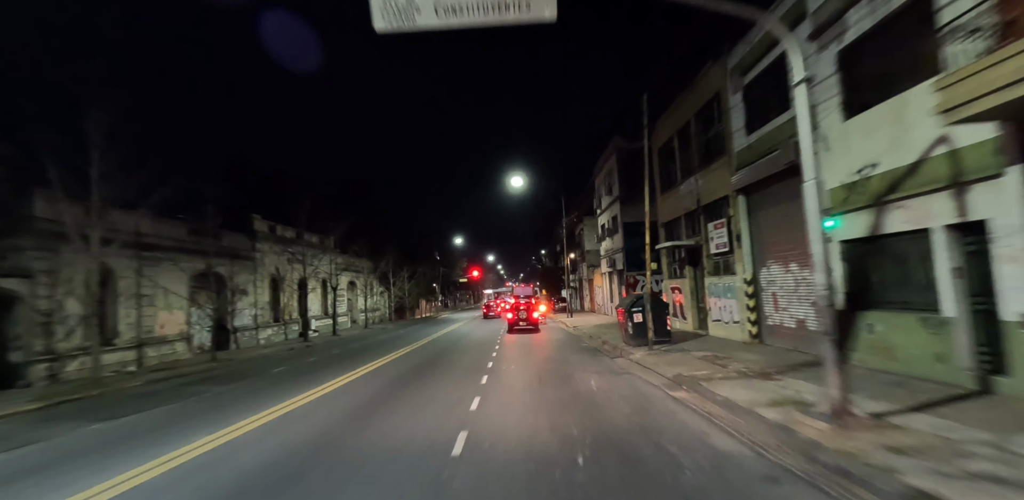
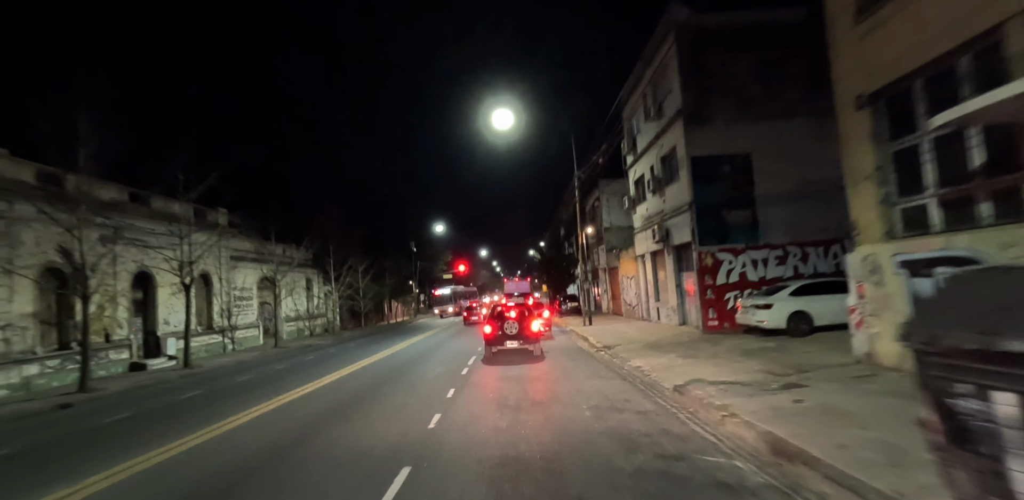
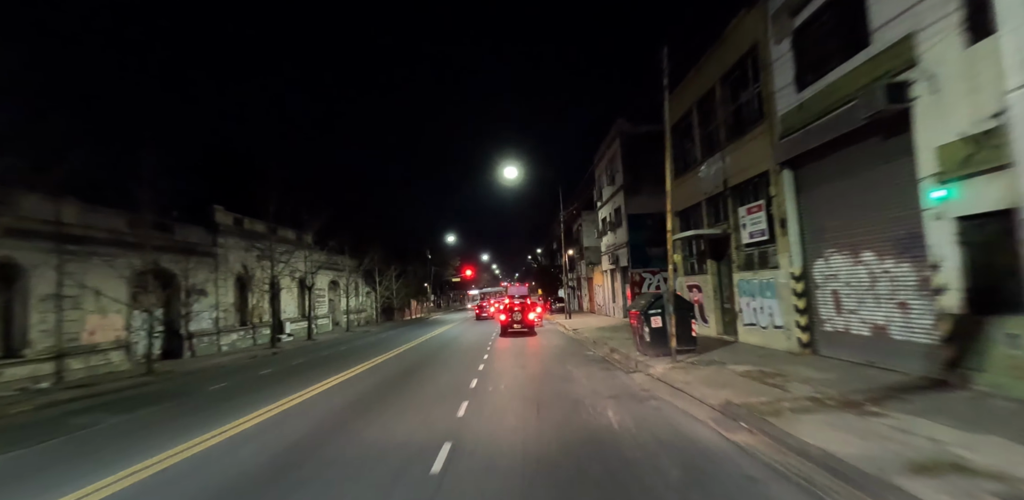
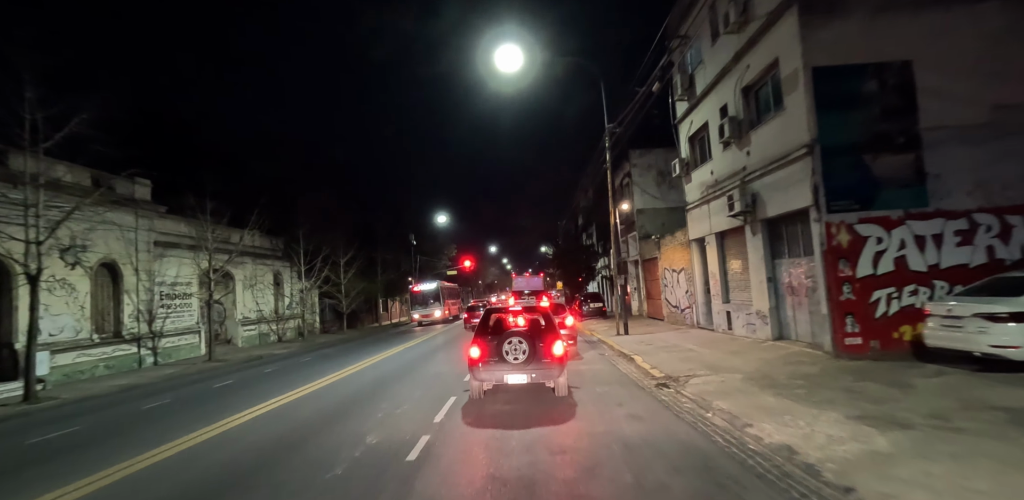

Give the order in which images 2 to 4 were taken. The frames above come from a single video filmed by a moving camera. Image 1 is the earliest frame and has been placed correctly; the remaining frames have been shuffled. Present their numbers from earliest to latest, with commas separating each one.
3, 2, 4
